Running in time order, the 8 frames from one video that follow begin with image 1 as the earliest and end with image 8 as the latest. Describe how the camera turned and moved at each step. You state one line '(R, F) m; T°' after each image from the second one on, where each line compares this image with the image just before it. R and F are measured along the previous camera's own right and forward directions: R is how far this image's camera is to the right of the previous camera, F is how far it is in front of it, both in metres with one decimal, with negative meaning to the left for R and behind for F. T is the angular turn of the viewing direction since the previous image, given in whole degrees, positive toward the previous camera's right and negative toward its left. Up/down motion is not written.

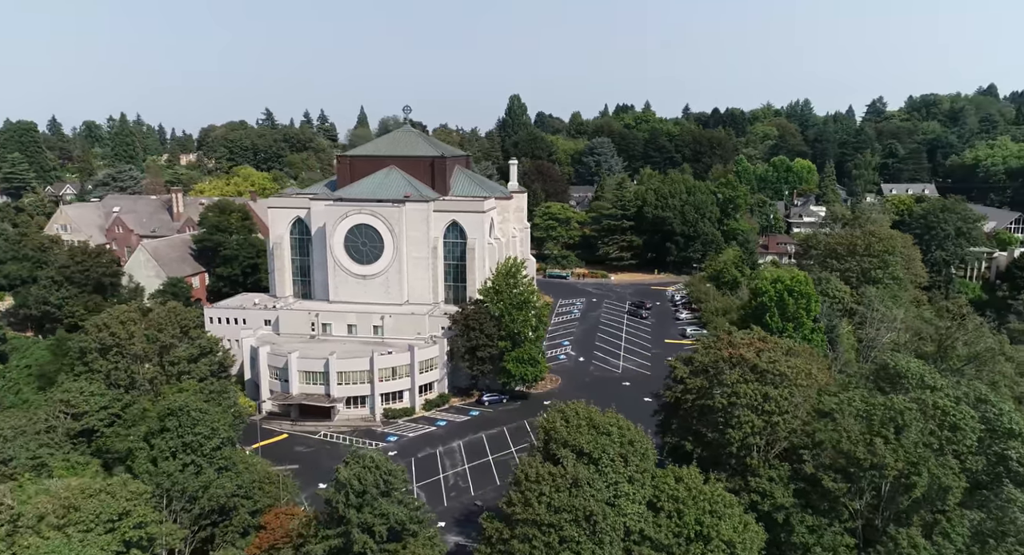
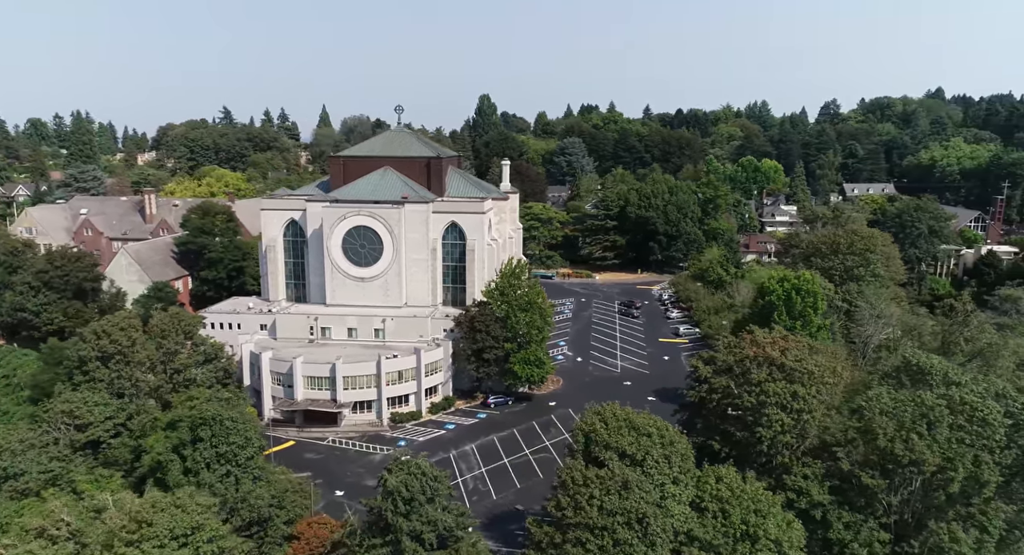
(-2.8, +0.2) m; +3°
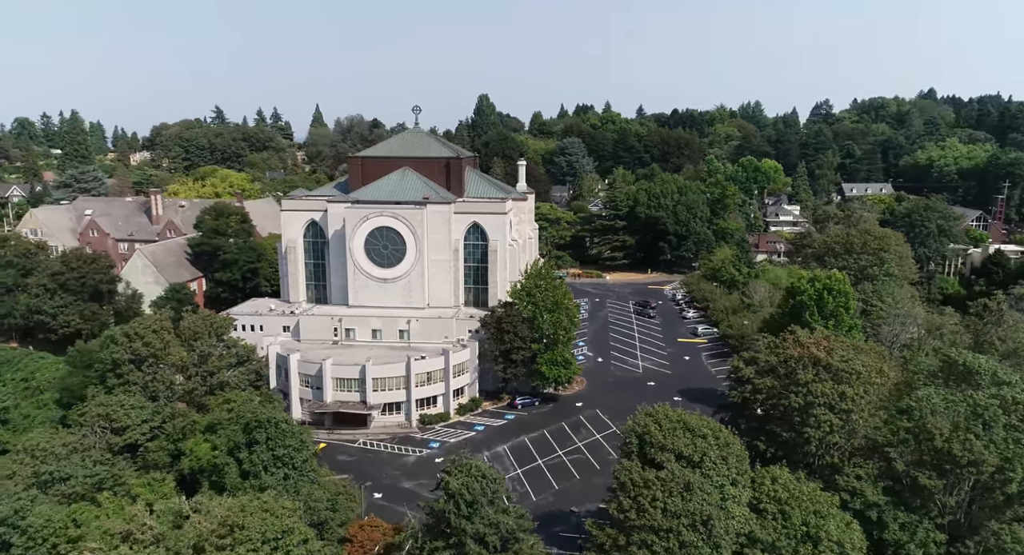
(-2.2, +0.1) m; +1°
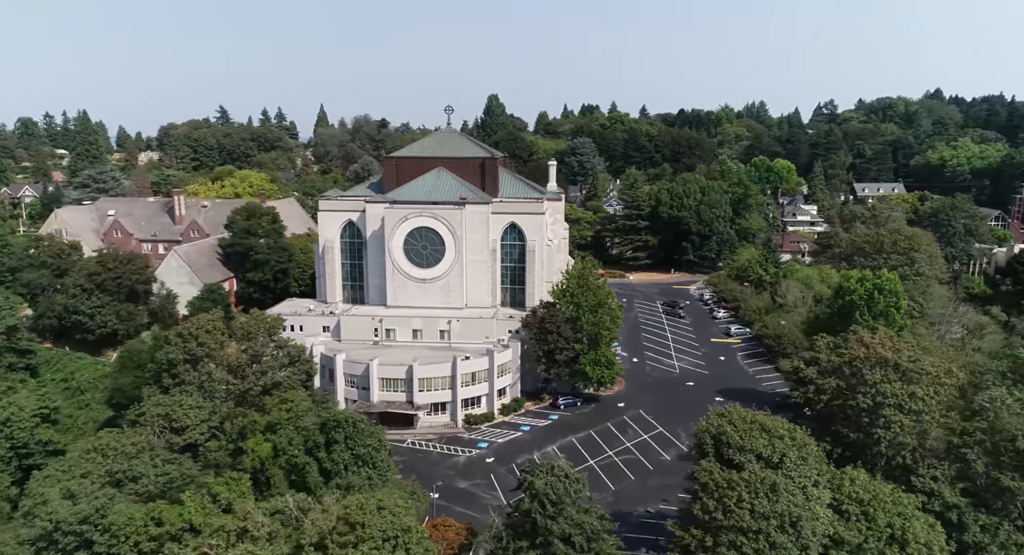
(-2.6, 0.0) m; 0°
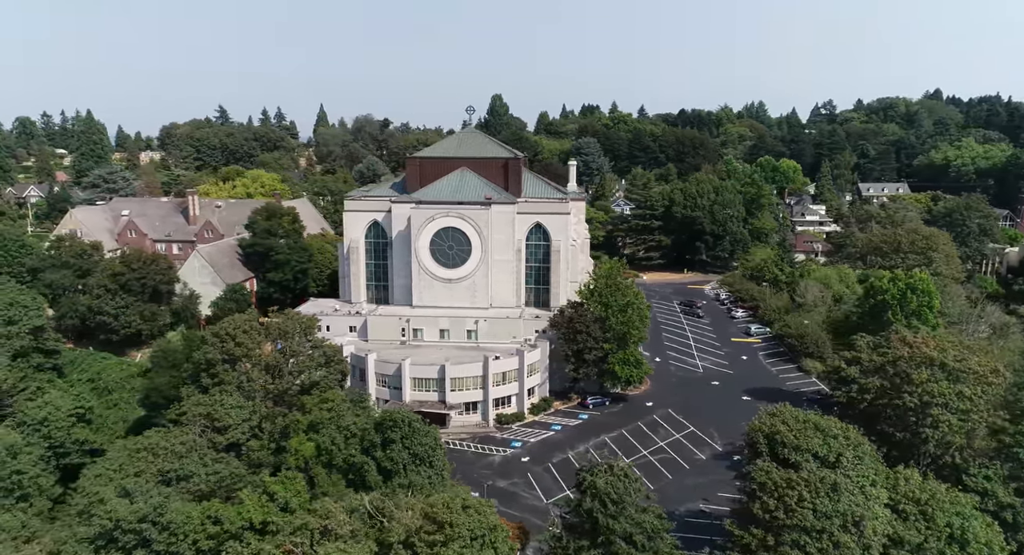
(-2.0, -0.1) m; 0°
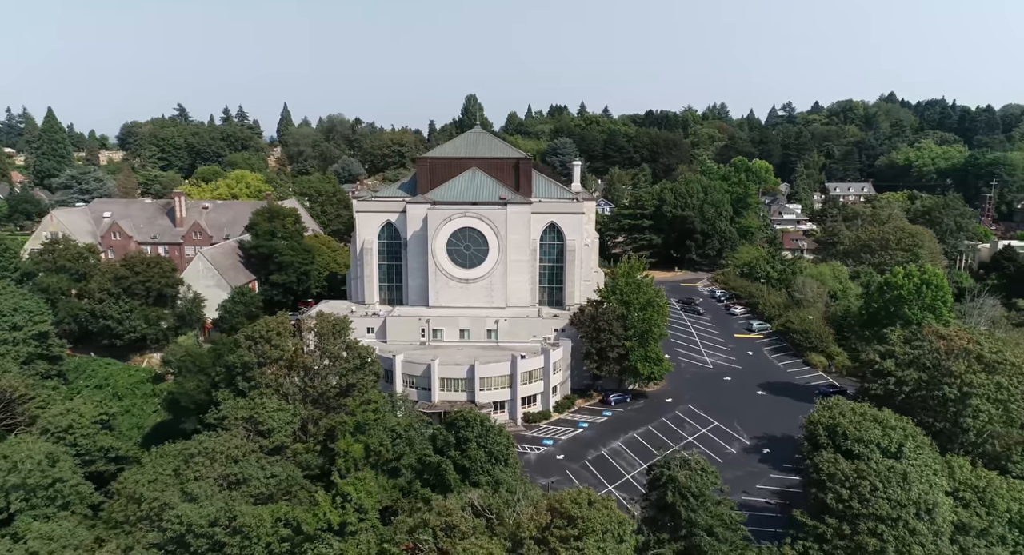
(-3.9, -0.2) m; +3°
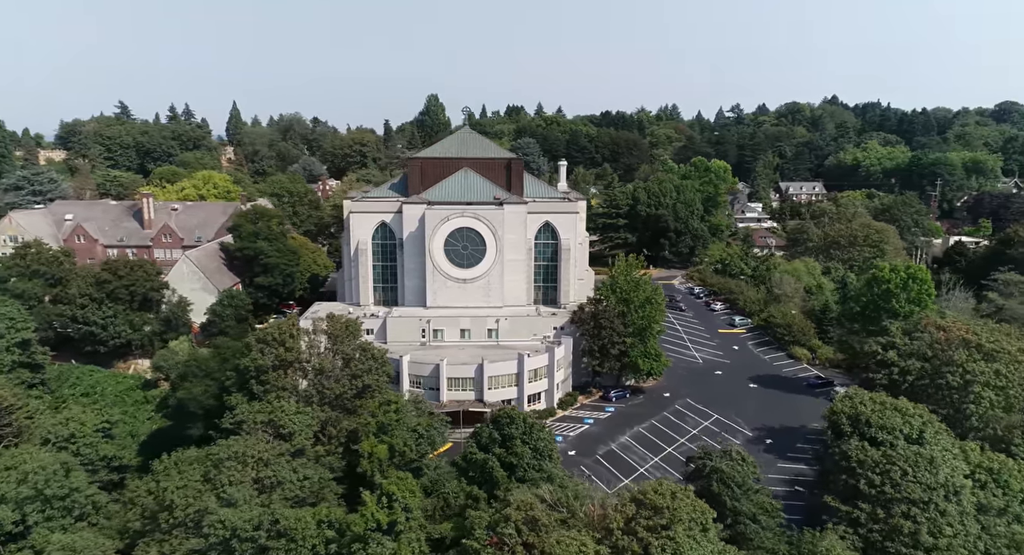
(-3.2, -0.3) m; +4°
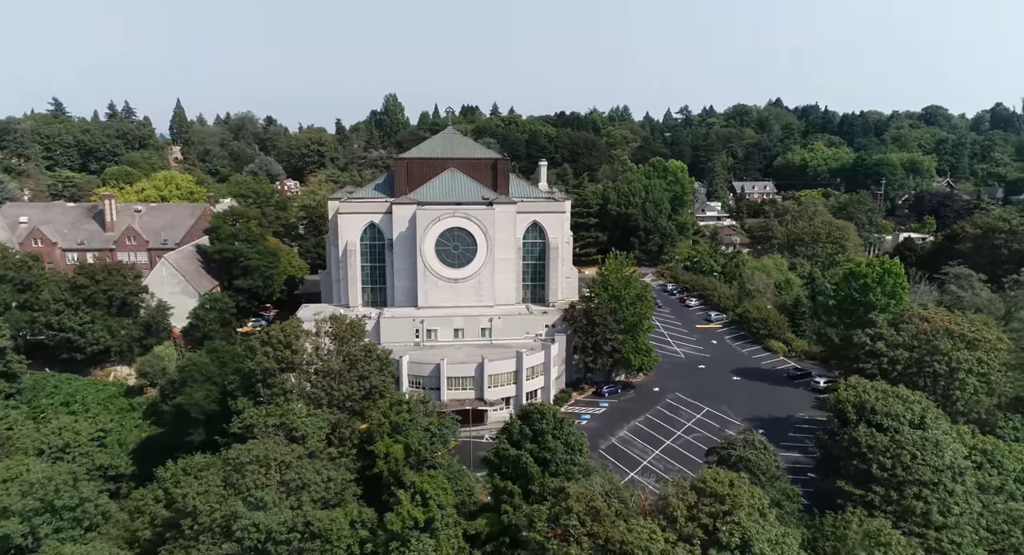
(-2.8, -0.3) m; +4°
